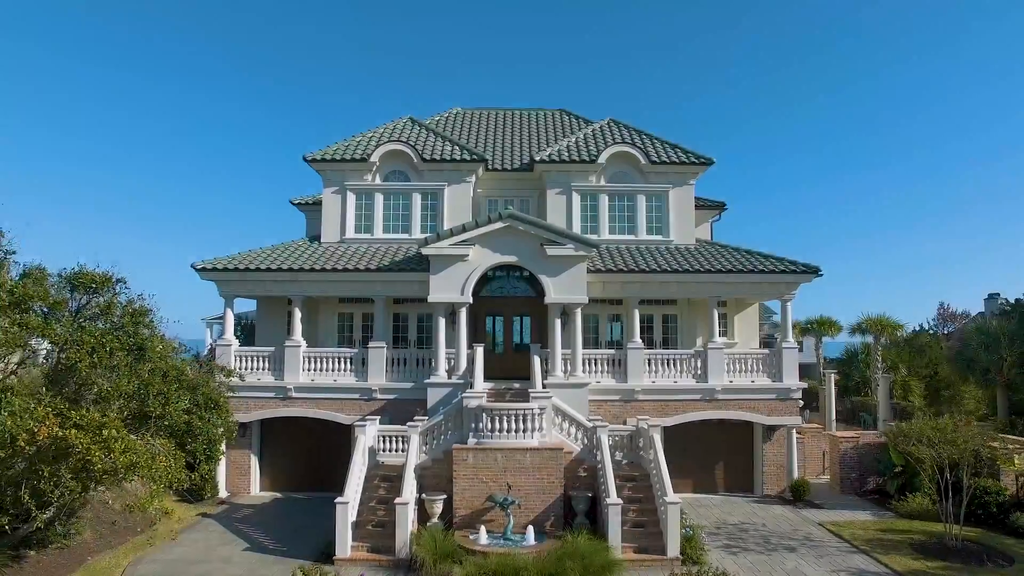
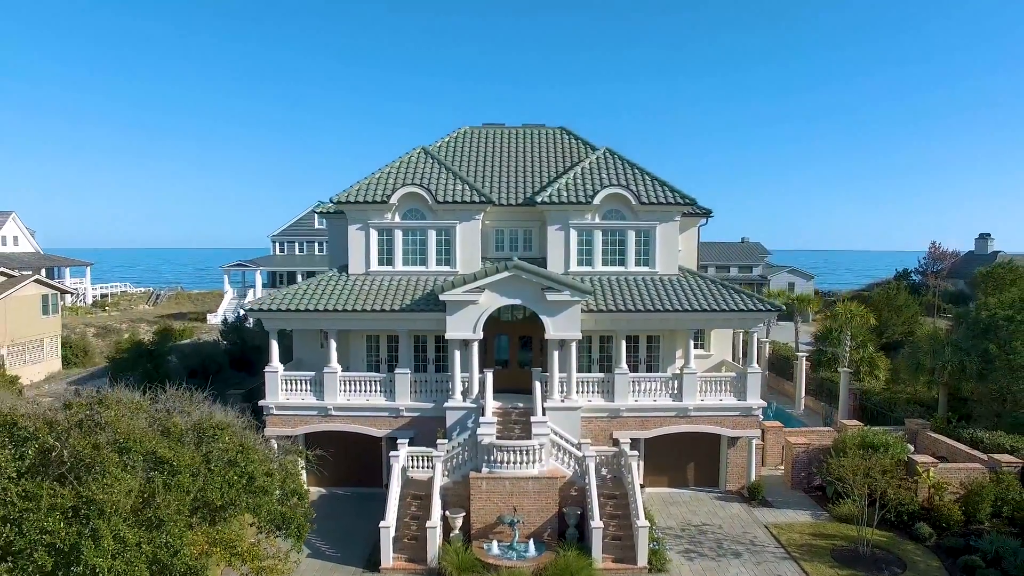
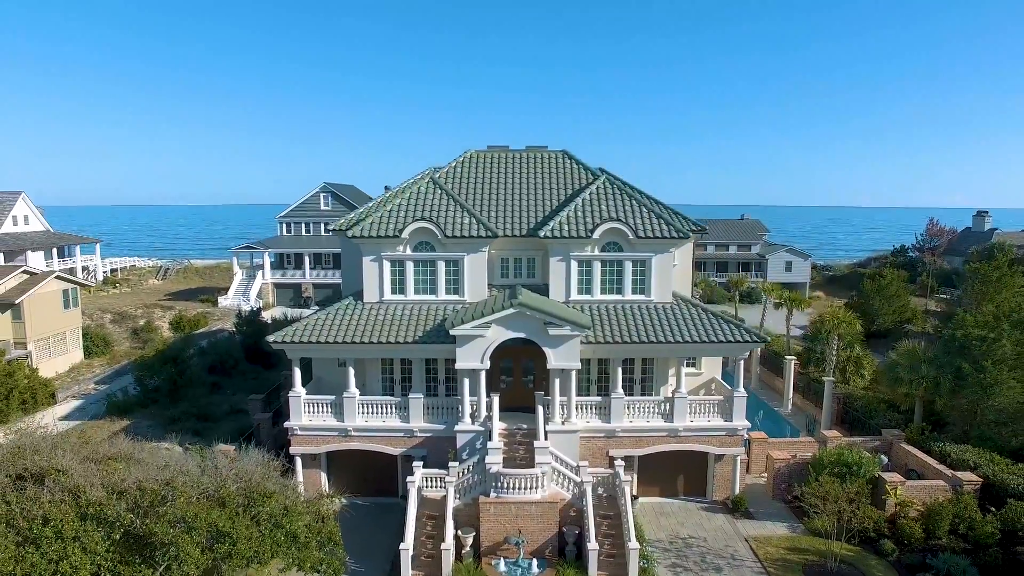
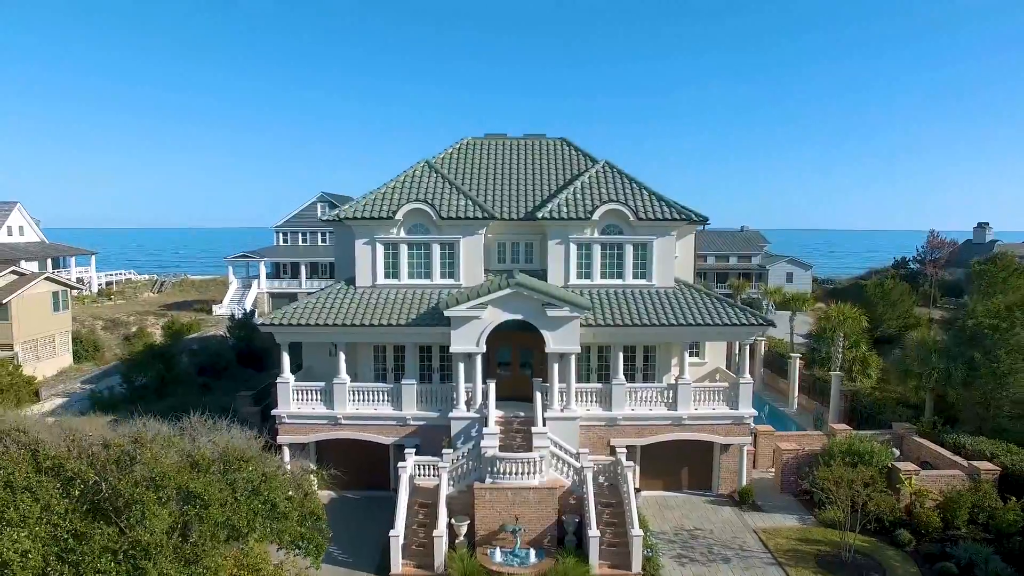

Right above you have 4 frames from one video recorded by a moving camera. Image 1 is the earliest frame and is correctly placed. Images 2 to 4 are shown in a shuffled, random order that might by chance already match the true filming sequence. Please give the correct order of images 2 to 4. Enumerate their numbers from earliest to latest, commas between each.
2, 4, 3
